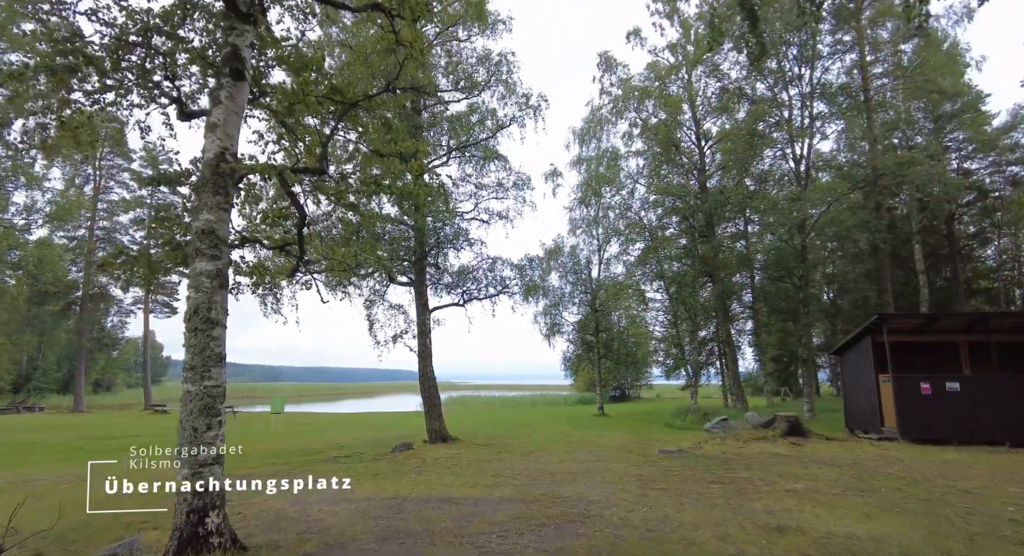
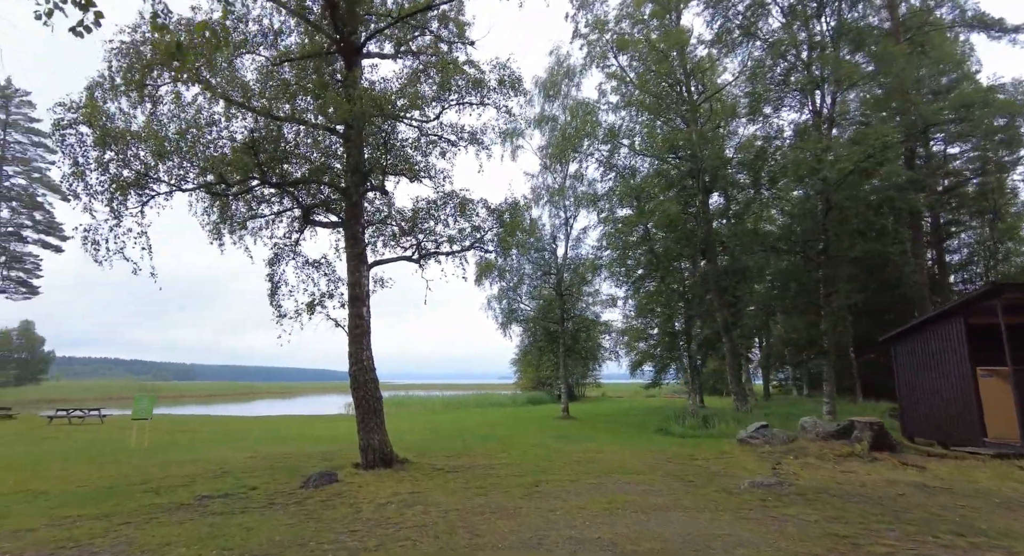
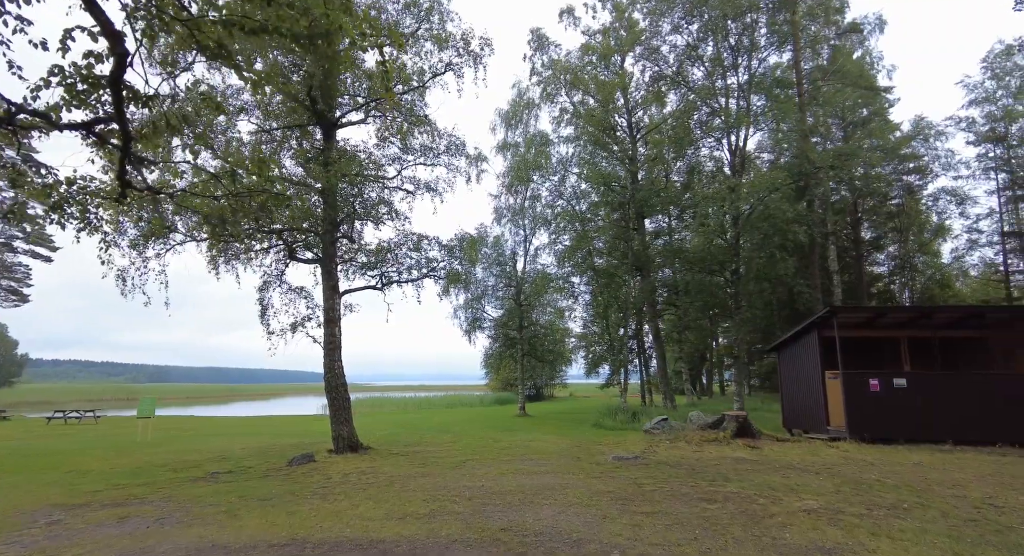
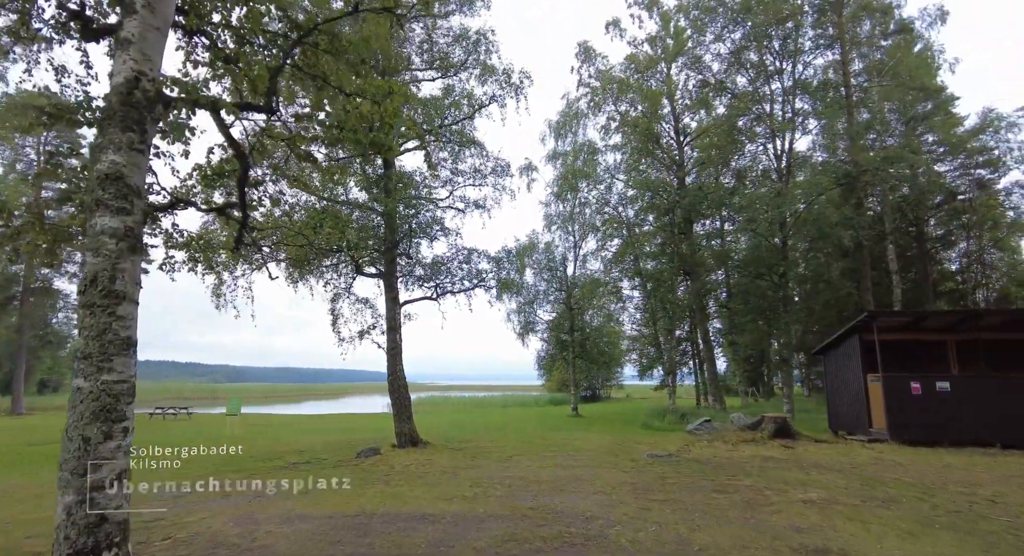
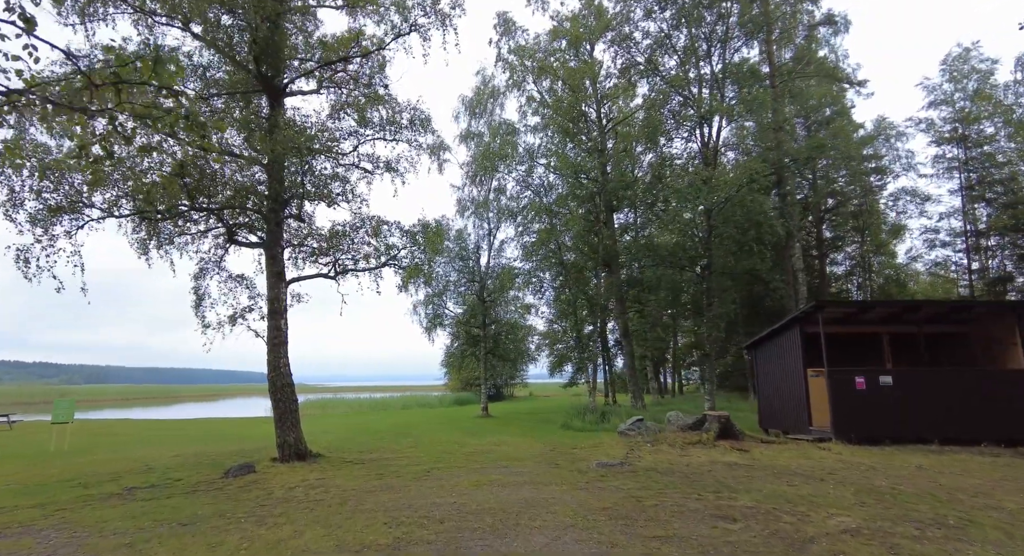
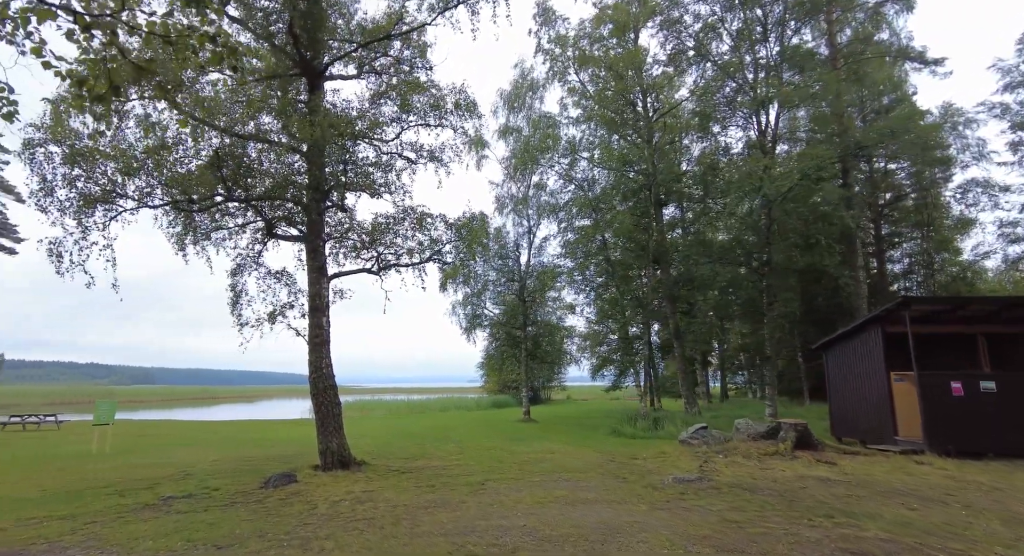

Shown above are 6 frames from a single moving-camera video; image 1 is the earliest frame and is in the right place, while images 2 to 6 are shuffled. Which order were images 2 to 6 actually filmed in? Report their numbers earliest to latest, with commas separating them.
4, 3, 5, 6, 2
